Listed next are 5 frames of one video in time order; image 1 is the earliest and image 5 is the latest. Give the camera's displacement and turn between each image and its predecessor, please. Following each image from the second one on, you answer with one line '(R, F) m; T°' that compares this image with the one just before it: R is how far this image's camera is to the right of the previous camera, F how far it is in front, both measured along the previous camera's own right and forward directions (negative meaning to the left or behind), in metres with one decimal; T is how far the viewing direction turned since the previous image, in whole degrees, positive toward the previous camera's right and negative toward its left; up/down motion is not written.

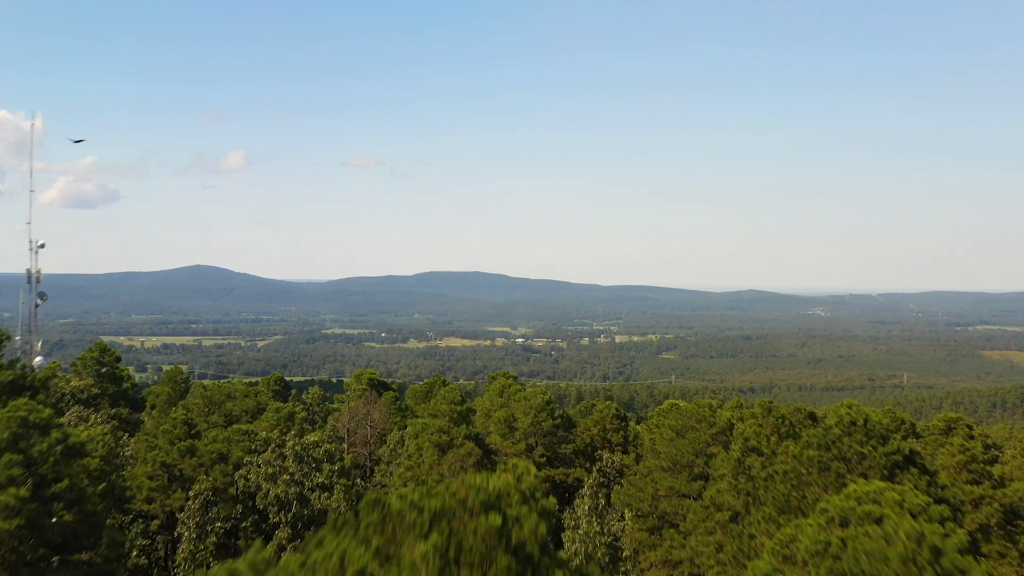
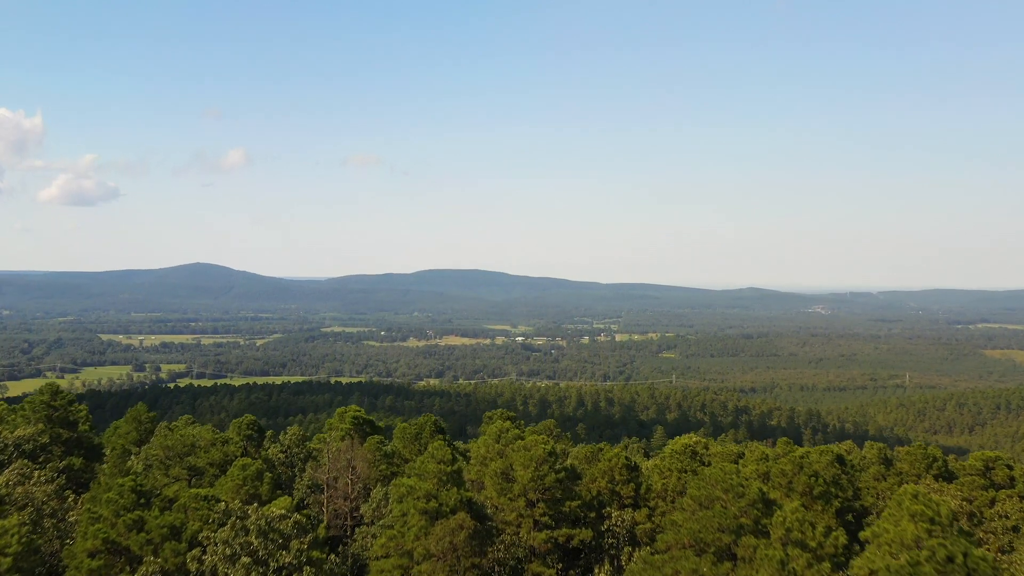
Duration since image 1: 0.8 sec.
(0.0, +1.0) m; 0°
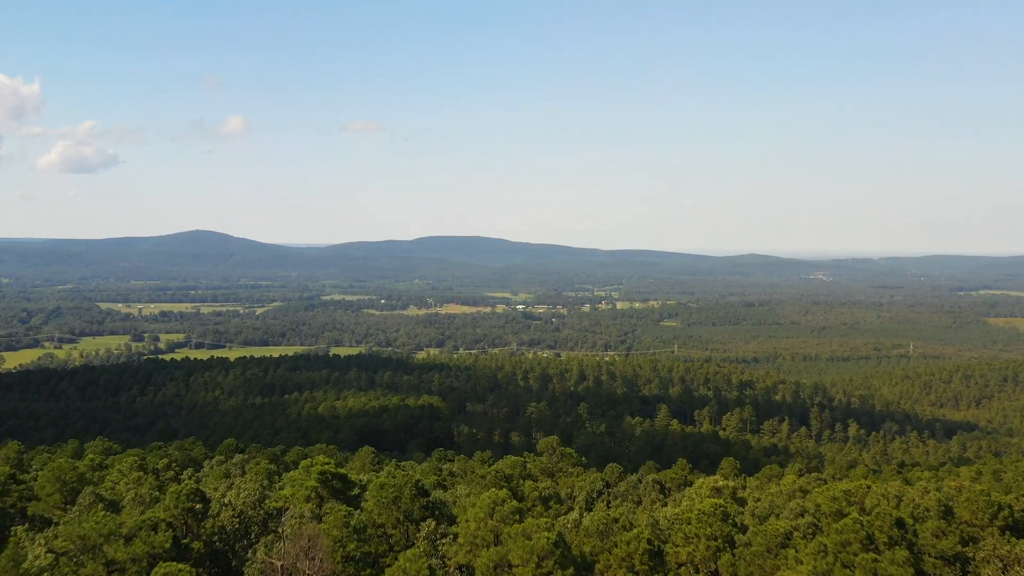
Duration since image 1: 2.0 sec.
(0.0, +2.2) m; 0°
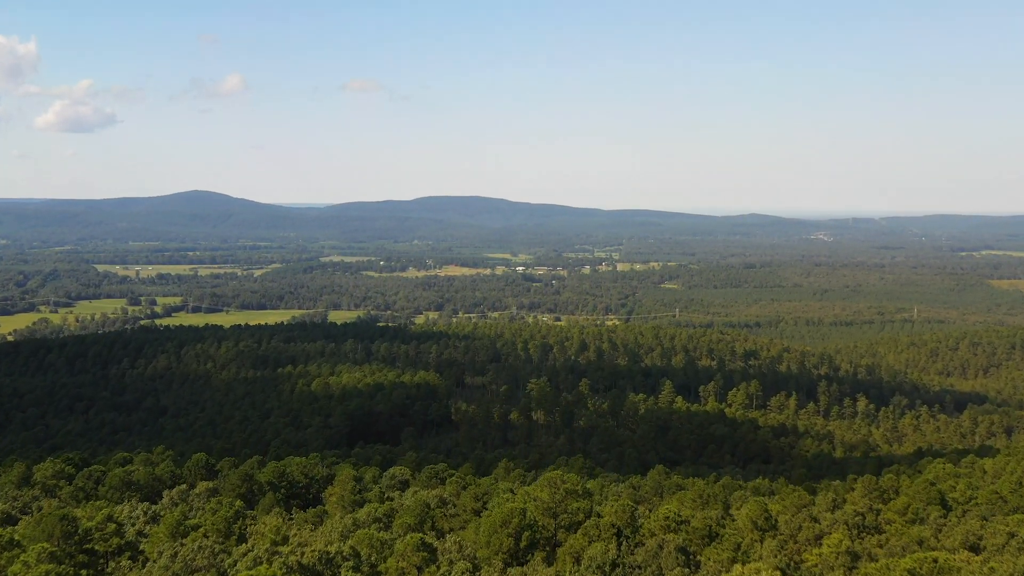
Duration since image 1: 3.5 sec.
(0.0, +2.2) m; 0°
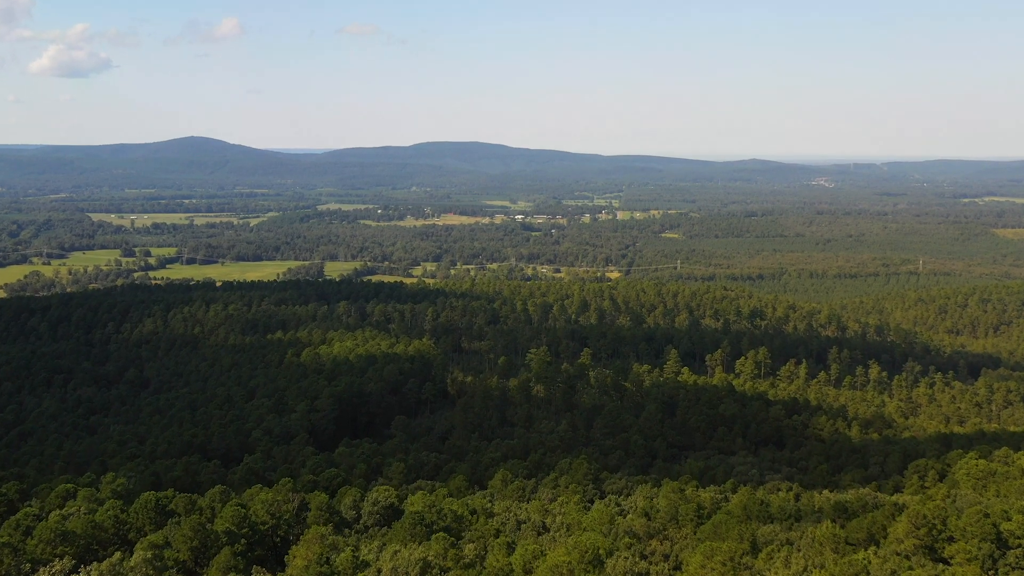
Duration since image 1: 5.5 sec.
(0.0, +2.7) m; 0°
